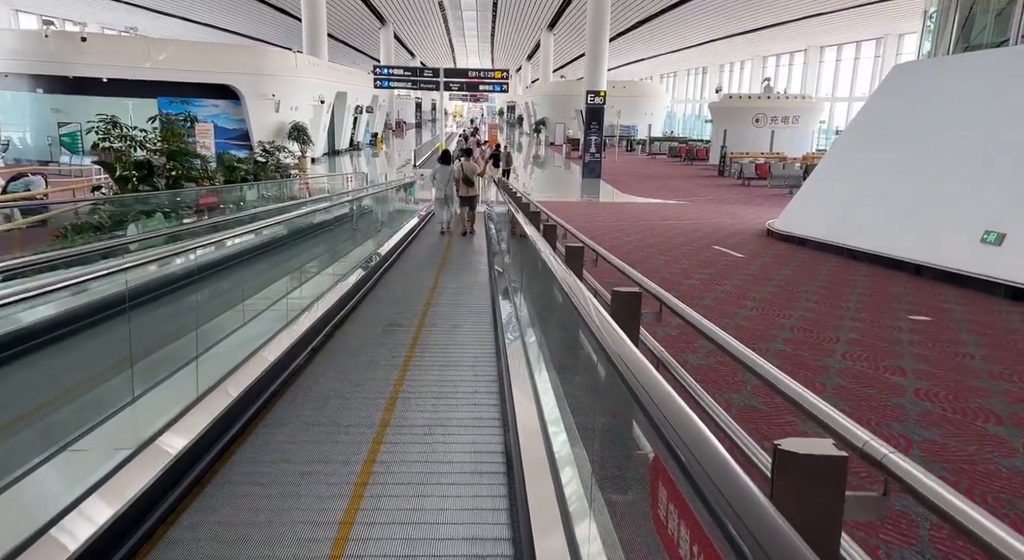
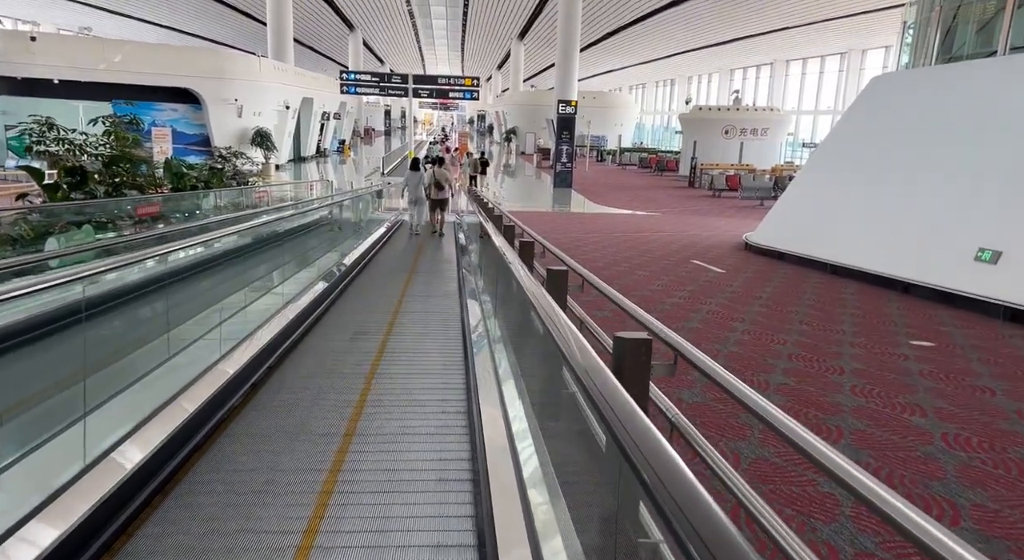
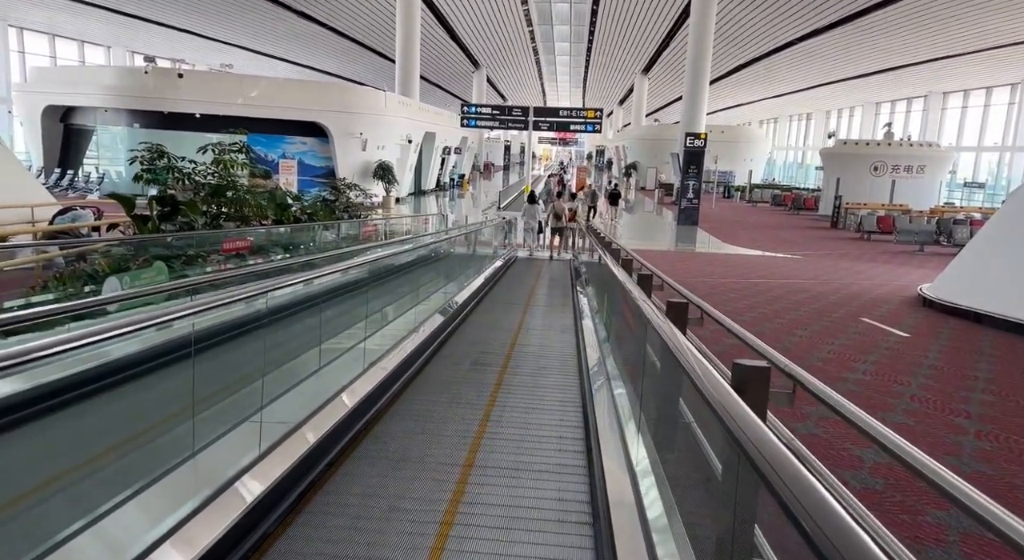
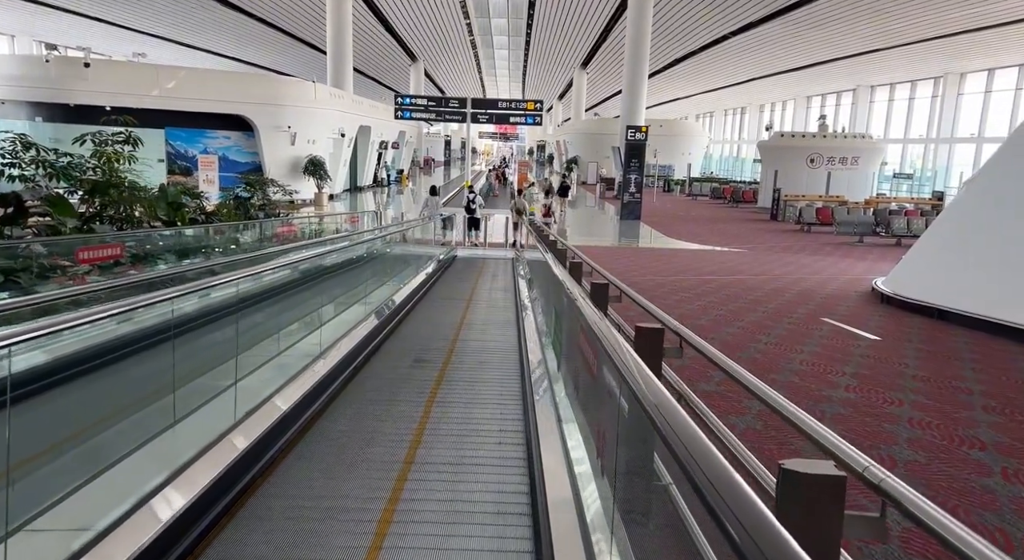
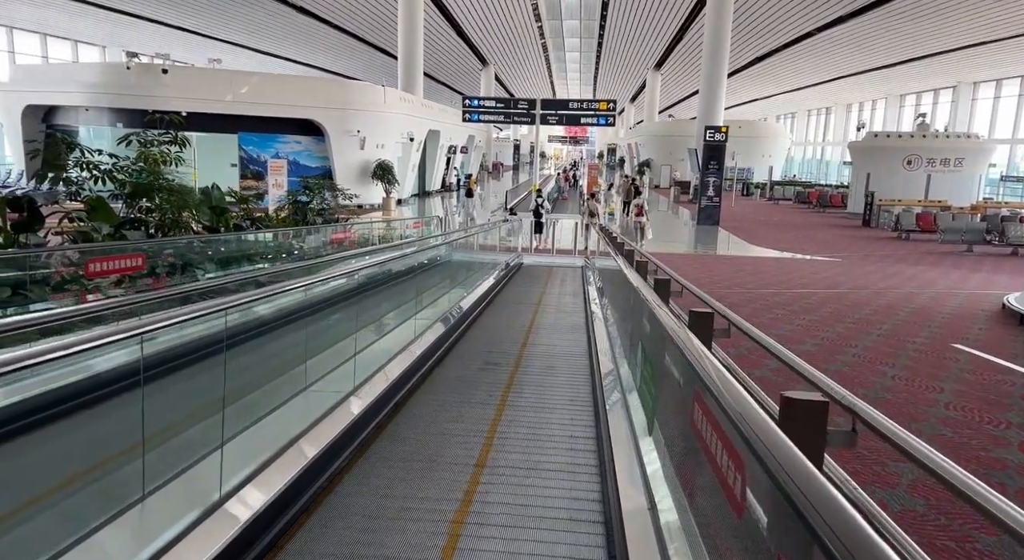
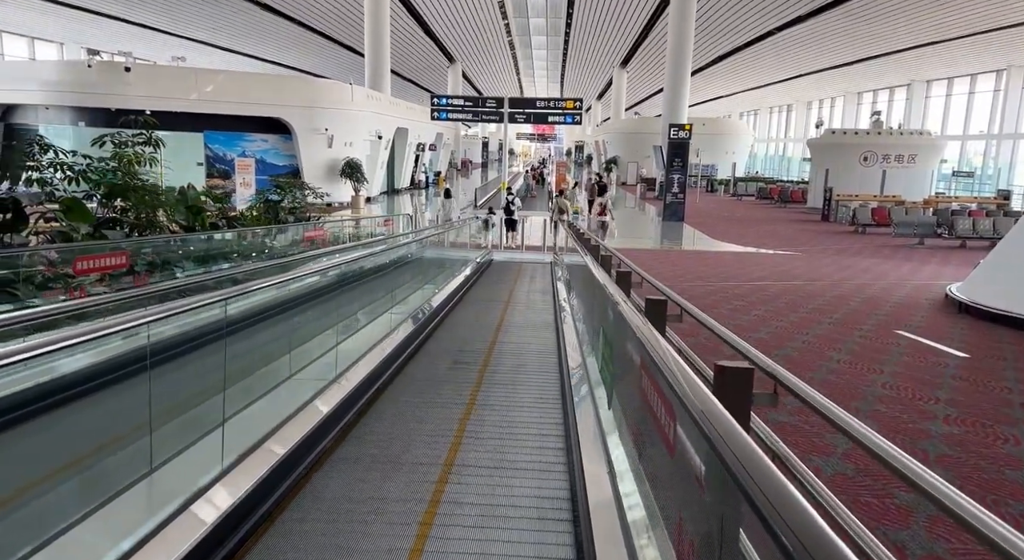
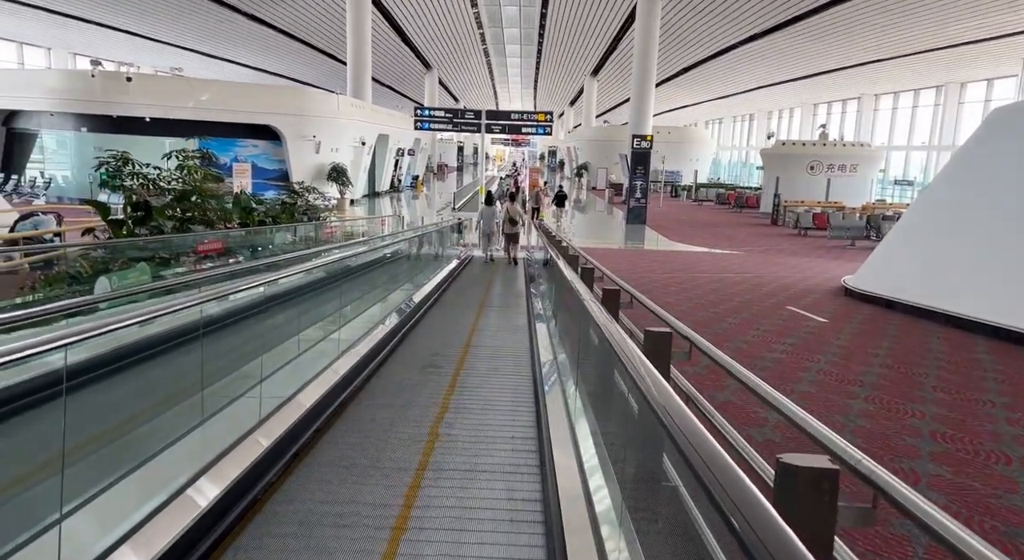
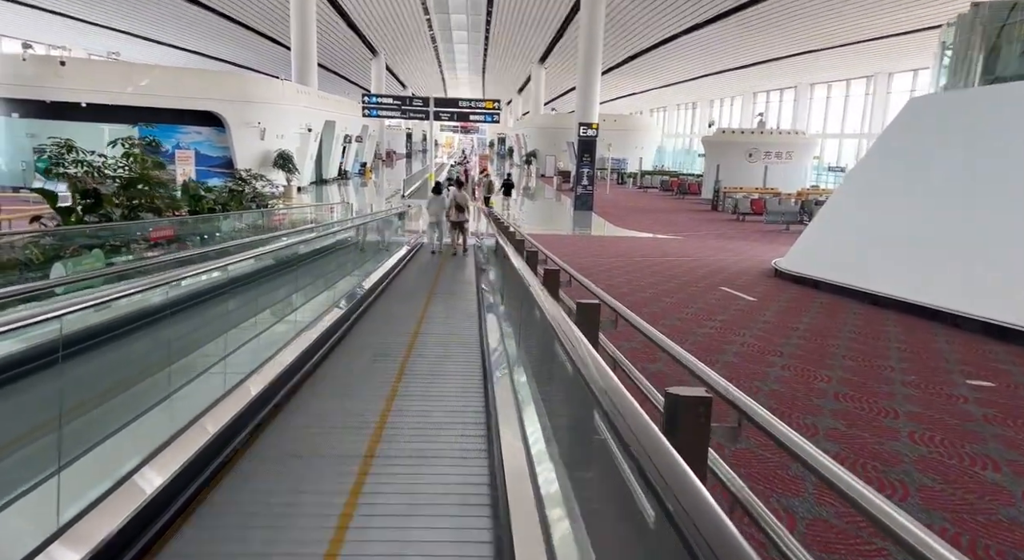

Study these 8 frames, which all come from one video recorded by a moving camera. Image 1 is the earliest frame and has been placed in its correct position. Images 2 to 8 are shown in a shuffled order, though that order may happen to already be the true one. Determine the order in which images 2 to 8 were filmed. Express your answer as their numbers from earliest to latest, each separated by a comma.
2, 8, 7, 3, 4, 6, 5
